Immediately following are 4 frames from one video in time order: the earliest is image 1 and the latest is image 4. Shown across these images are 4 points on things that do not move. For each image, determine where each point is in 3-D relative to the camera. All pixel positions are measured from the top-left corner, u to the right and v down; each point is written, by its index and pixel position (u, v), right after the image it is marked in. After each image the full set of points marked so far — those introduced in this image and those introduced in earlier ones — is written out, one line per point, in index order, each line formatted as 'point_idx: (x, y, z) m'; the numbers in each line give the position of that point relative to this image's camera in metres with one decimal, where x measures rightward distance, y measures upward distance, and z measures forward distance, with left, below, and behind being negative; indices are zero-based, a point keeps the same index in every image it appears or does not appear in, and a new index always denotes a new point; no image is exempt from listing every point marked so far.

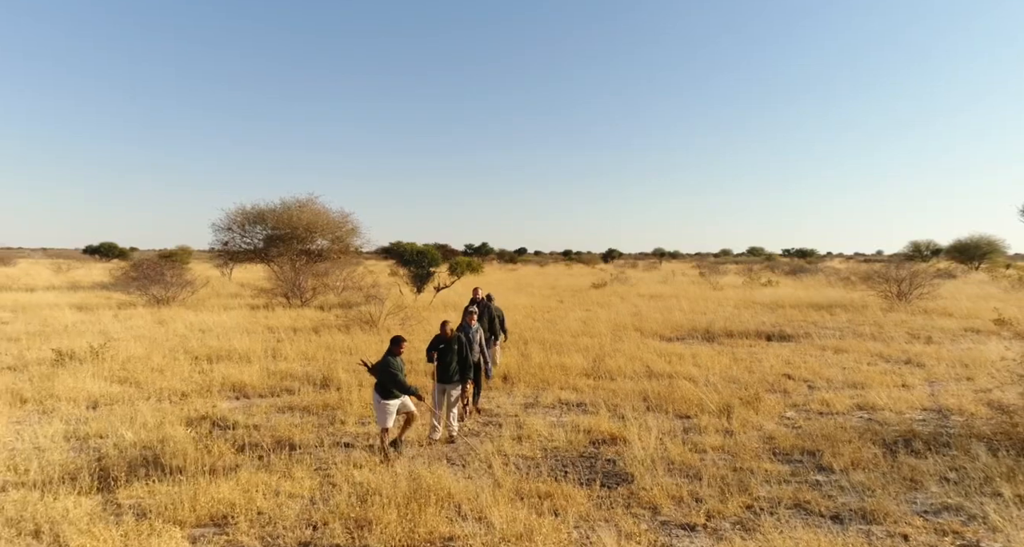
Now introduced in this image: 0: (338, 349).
0: (-3.3, -1.4, +11.5) m
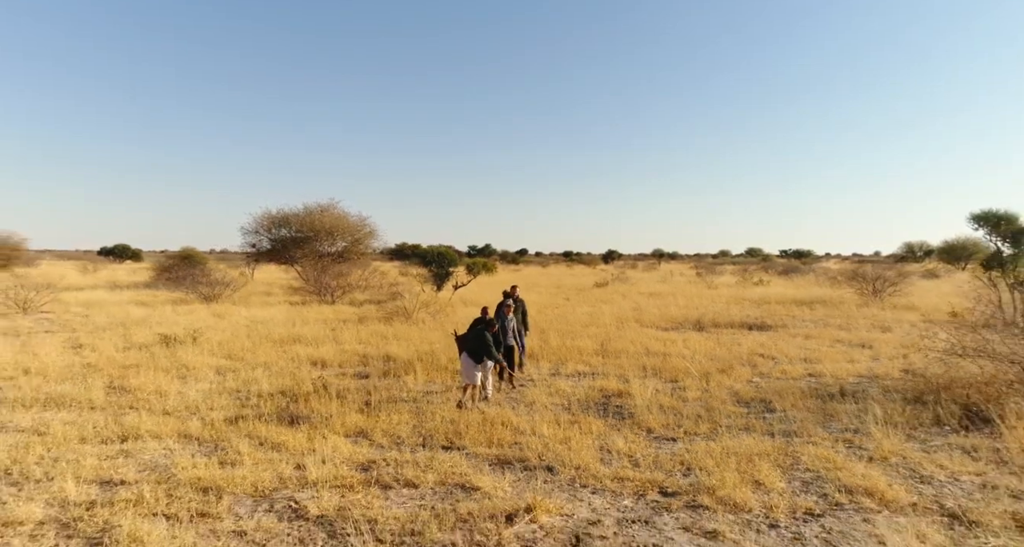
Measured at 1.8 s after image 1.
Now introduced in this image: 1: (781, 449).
0: (-2.8, -1.4, +13.7) m
1: (+2.7, -1.7, +6.0) m
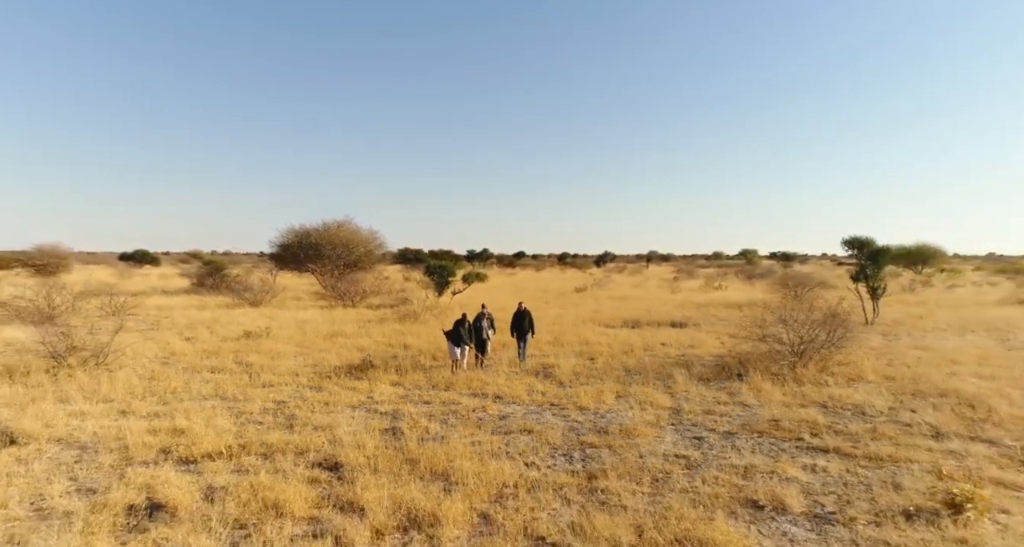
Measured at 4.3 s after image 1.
0: (-3.4, -1.8, +18.9) m
1: (+2.1, -2.1, +11.2) m
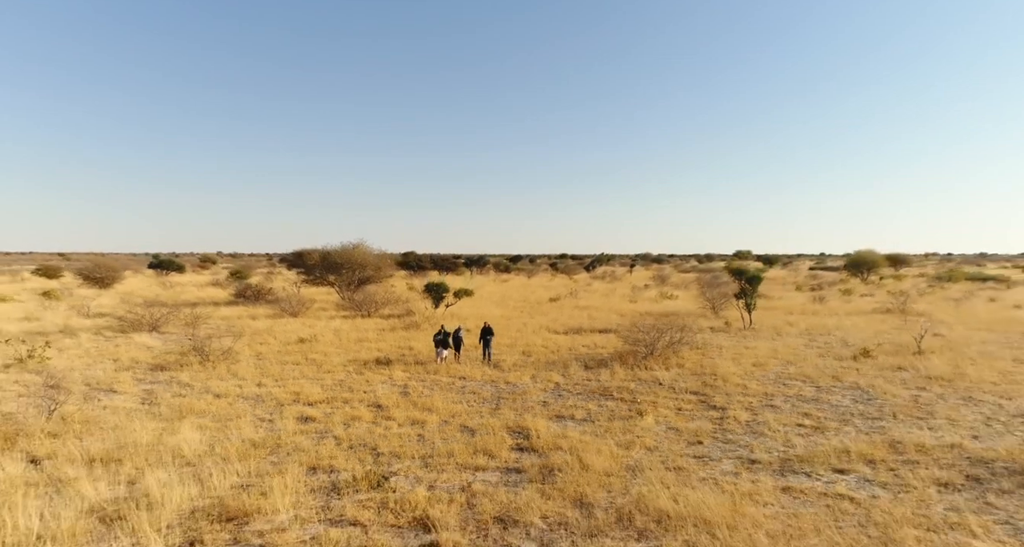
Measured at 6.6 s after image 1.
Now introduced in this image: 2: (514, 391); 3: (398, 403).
0: (-4.7, -2.8, +26.9) m
1: (+0.9, -3.1, +19.2) m
2: (+0.1, -3.2, +16.5) m
3: (-2.9, -3.3, +15.1) m
